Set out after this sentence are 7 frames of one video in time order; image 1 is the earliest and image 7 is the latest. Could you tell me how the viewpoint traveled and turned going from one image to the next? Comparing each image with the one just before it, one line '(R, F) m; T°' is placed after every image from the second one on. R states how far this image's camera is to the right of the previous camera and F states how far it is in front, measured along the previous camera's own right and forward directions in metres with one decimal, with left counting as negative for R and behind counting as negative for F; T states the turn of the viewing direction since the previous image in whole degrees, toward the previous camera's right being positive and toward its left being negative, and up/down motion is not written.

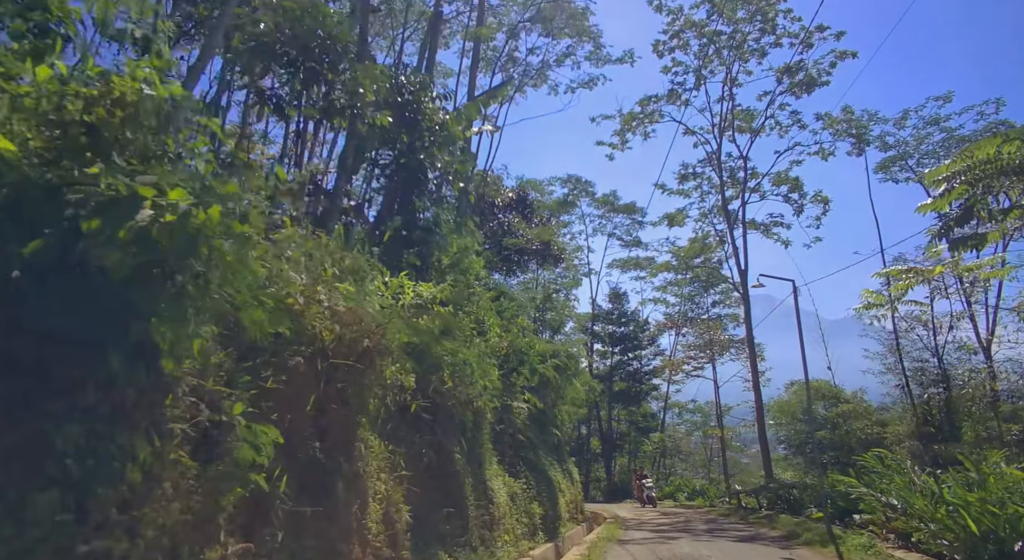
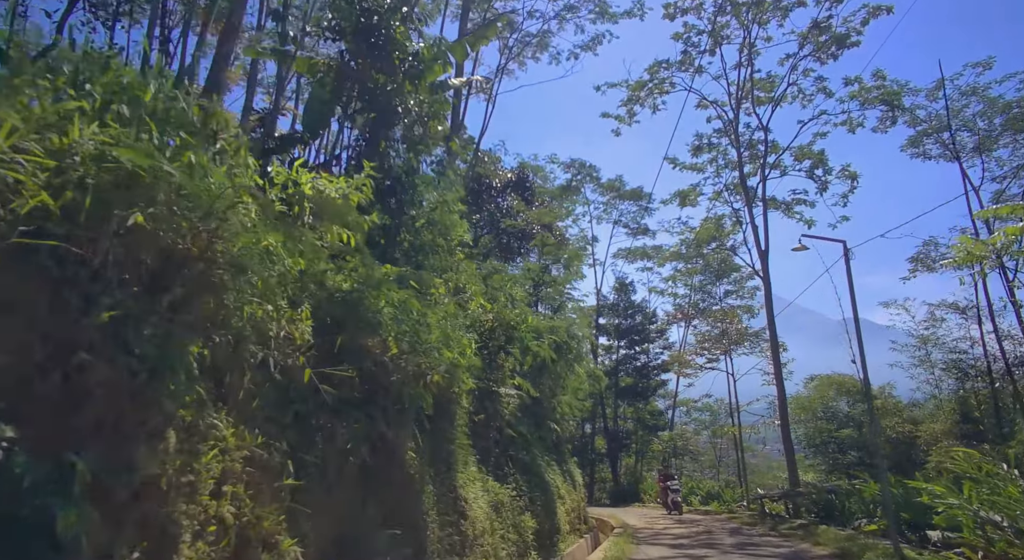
(+0.2, +2.5) m; 0°
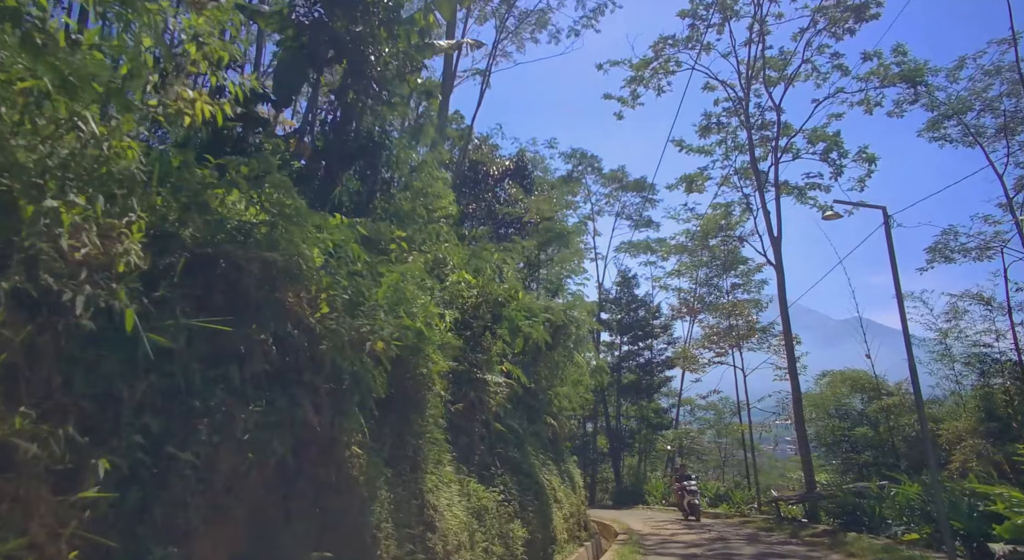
(+0.2, +1.5) m; 0°
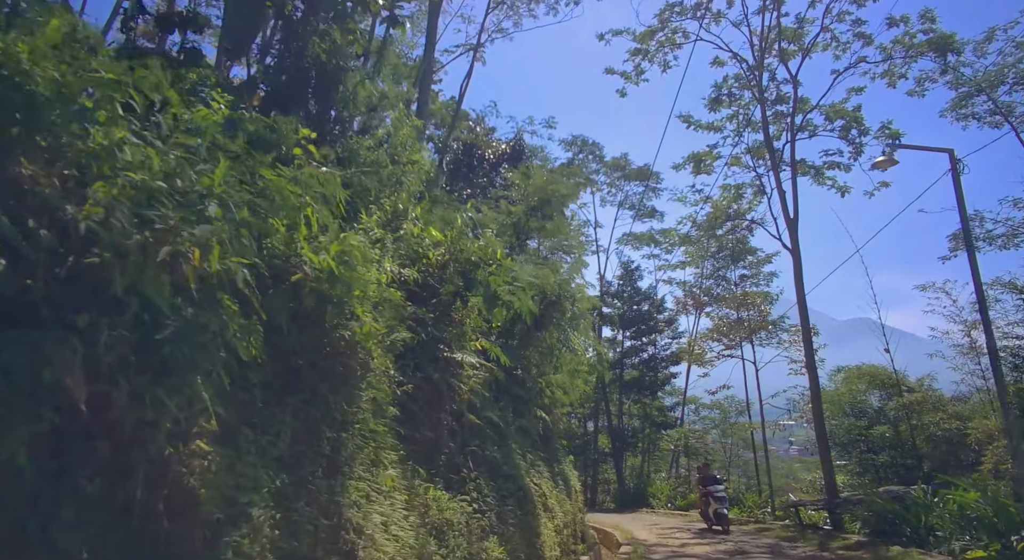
(+0.3, +1.9) m; 0°
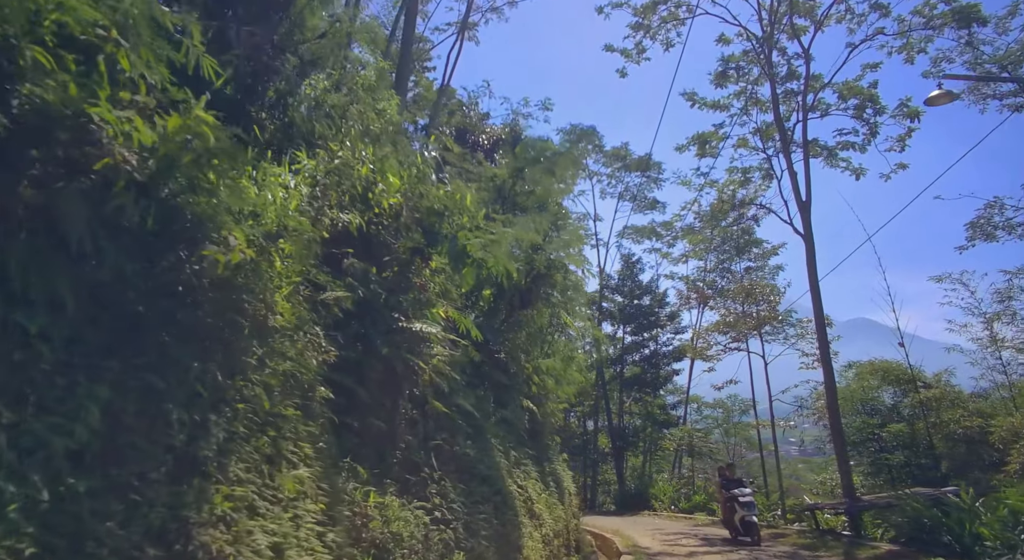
(+0.2, +1.4) m; 0°
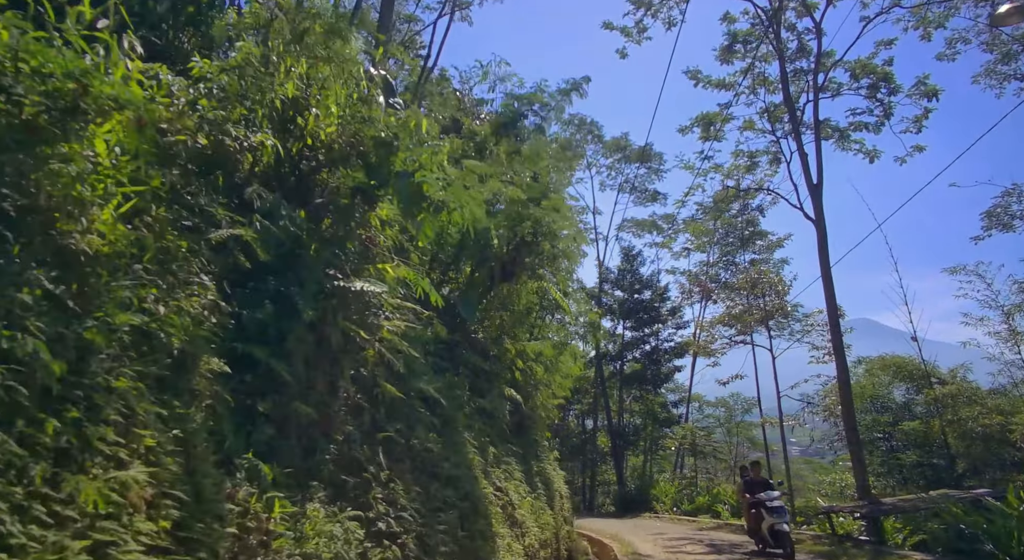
(+0.2, +1.2) m; 0°
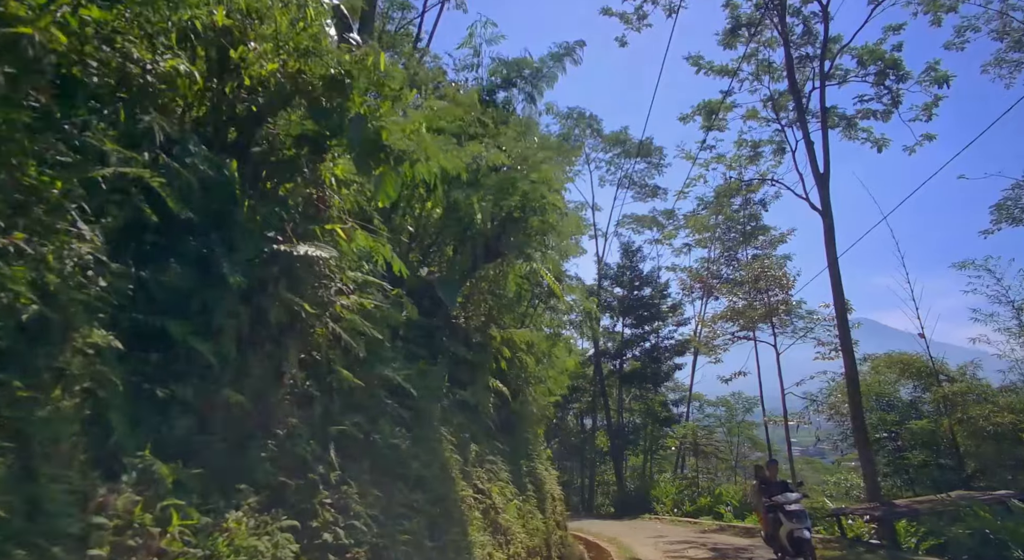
(+0.1, +0.7) m; 0°
